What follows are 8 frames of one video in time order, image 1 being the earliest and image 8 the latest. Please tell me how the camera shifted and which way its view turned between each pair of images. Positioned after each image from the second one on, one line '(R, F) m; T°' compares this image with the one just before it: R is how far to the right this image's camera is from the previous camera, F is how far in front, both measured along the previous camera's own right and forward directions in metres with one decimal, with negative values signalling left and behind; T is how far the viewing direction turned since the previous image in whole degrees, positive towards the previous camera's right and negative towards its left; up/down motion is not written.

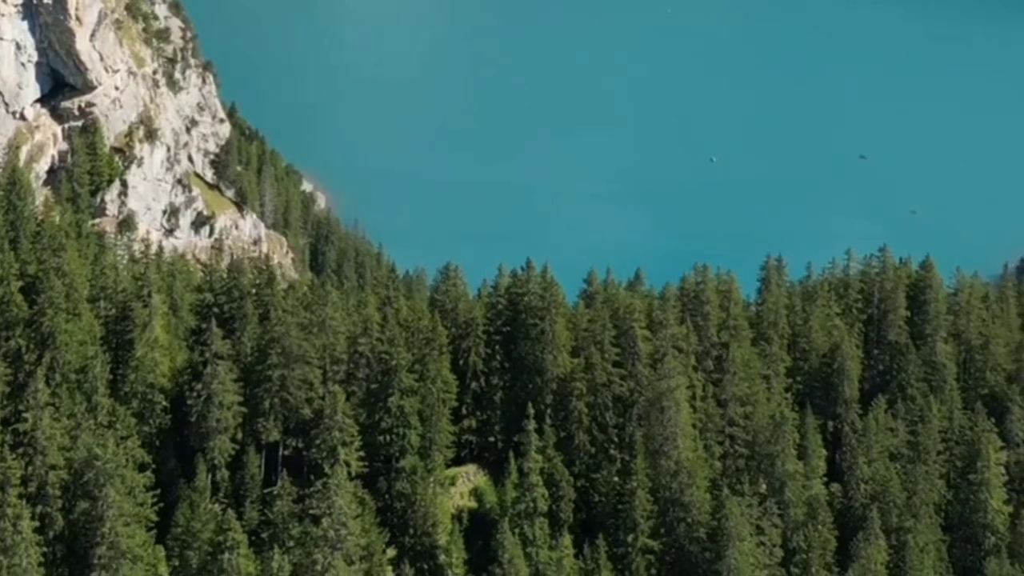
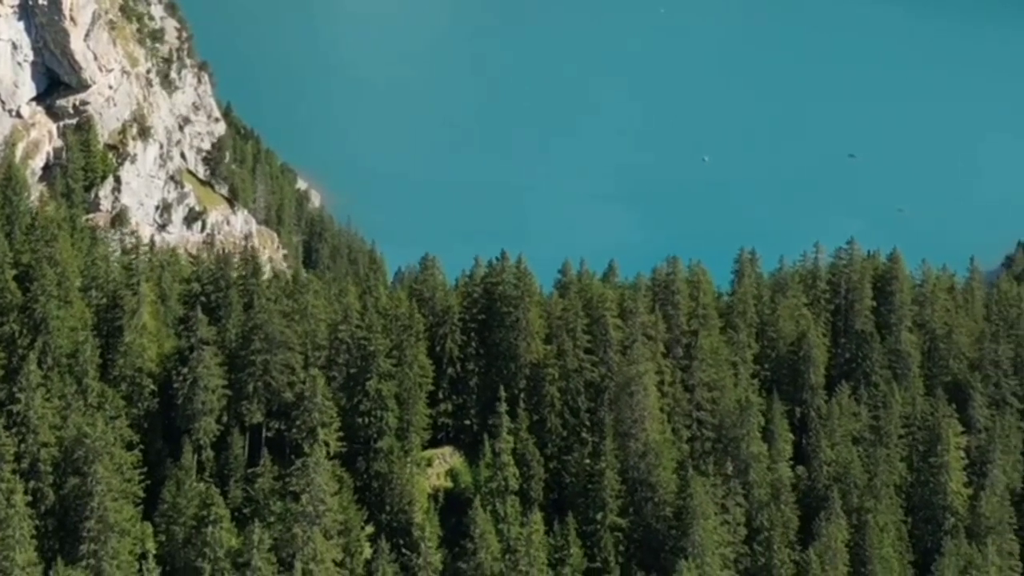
(+1.5, -3.4) m; 0°
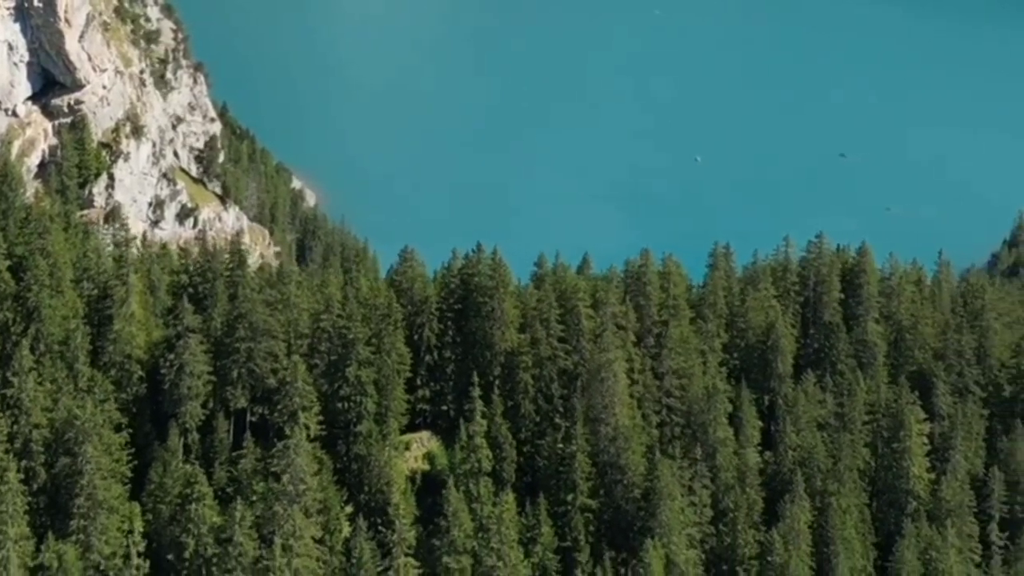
(+1.5, -3.5) m; 0°
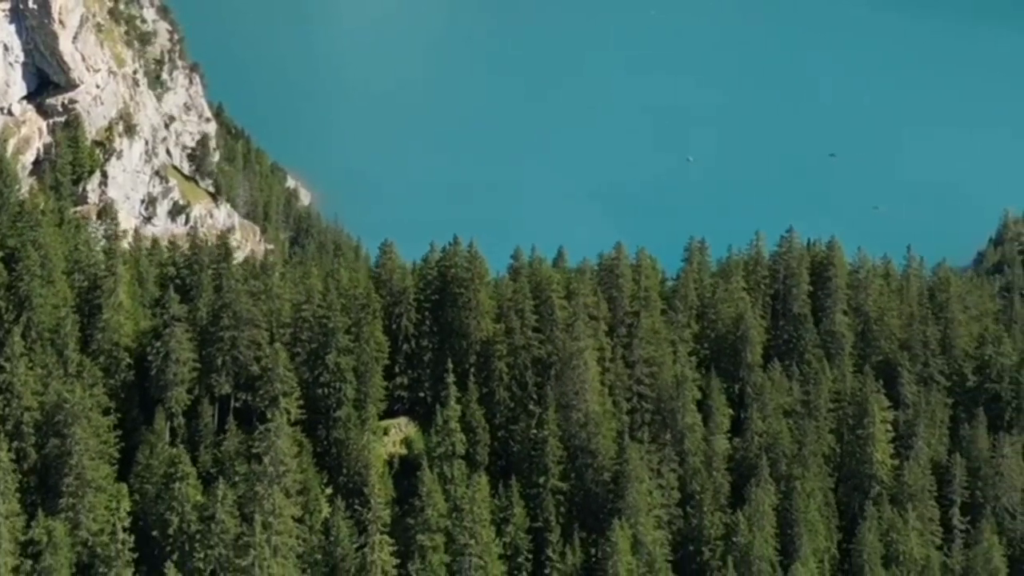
(+1.6, -3.5) m; 0°
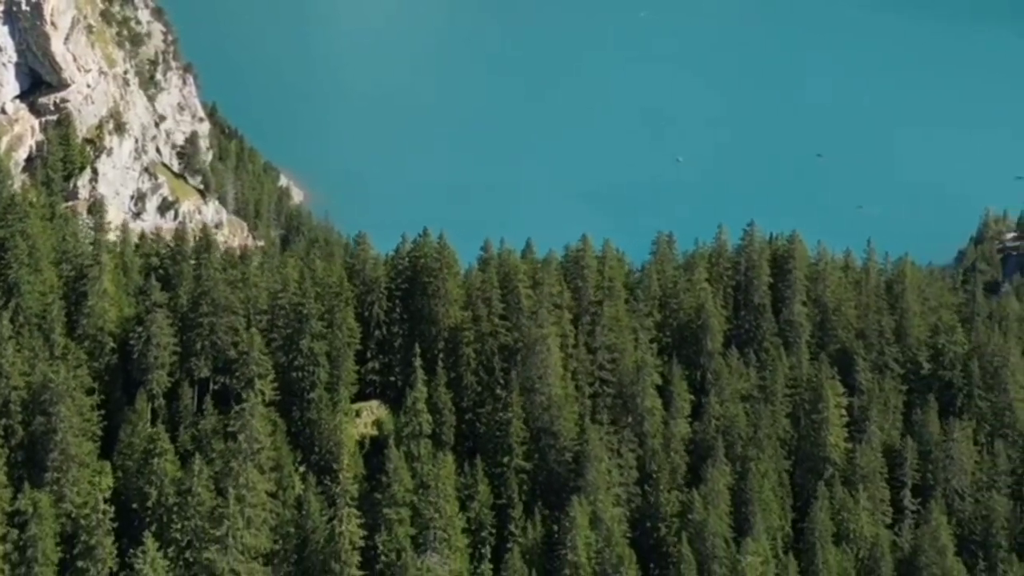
(+2.2, -4.6) m; 0°
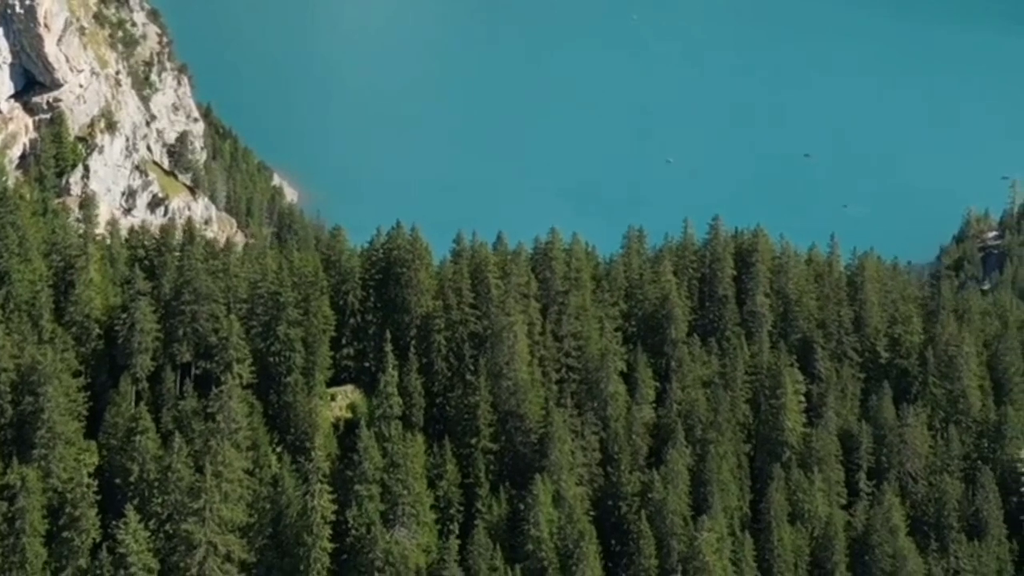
(+2.2, -4.7) m; 0°
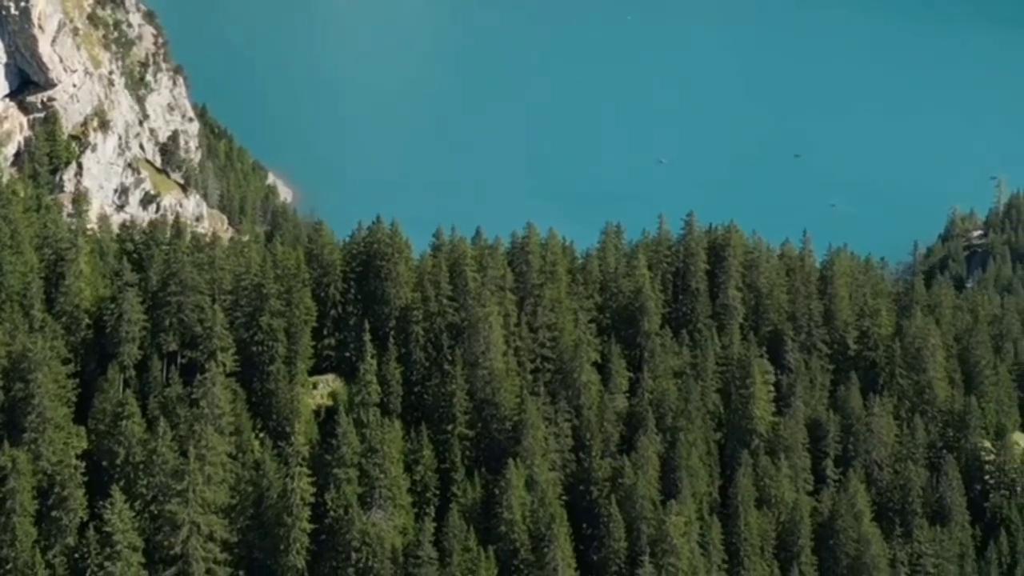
(+1.7, -3.6) m; 0°
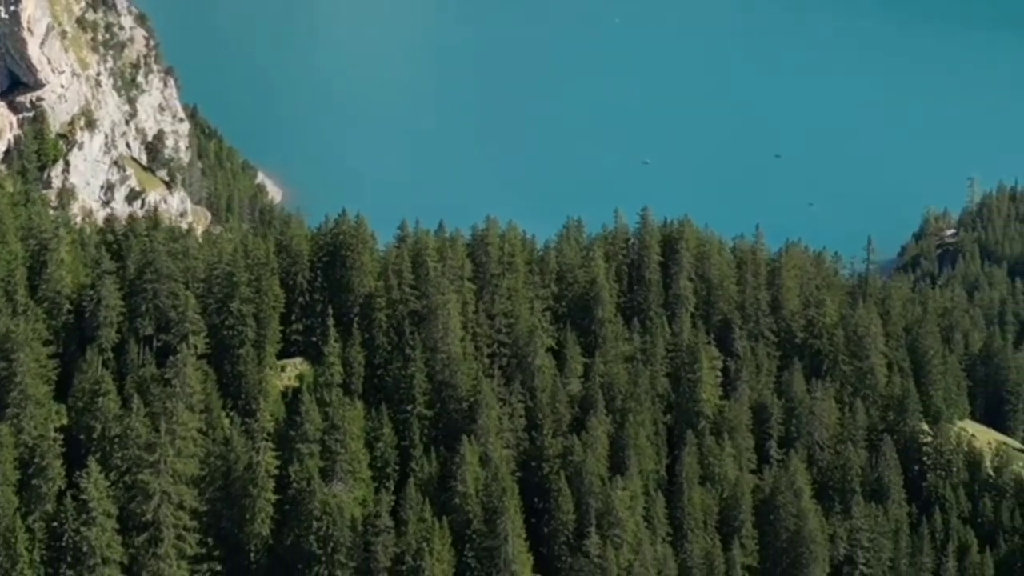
(+3.2, -6.6) m; 0°
